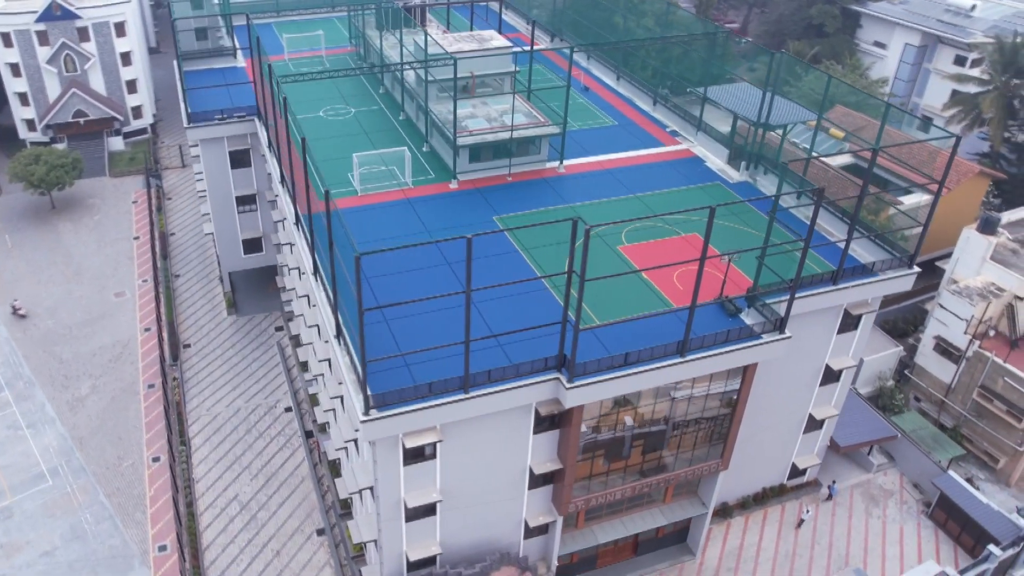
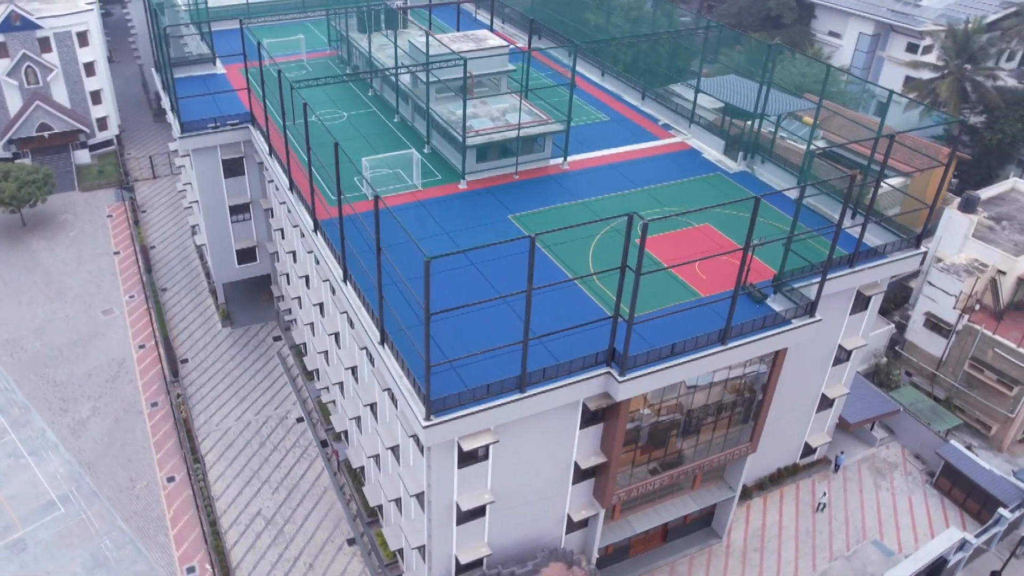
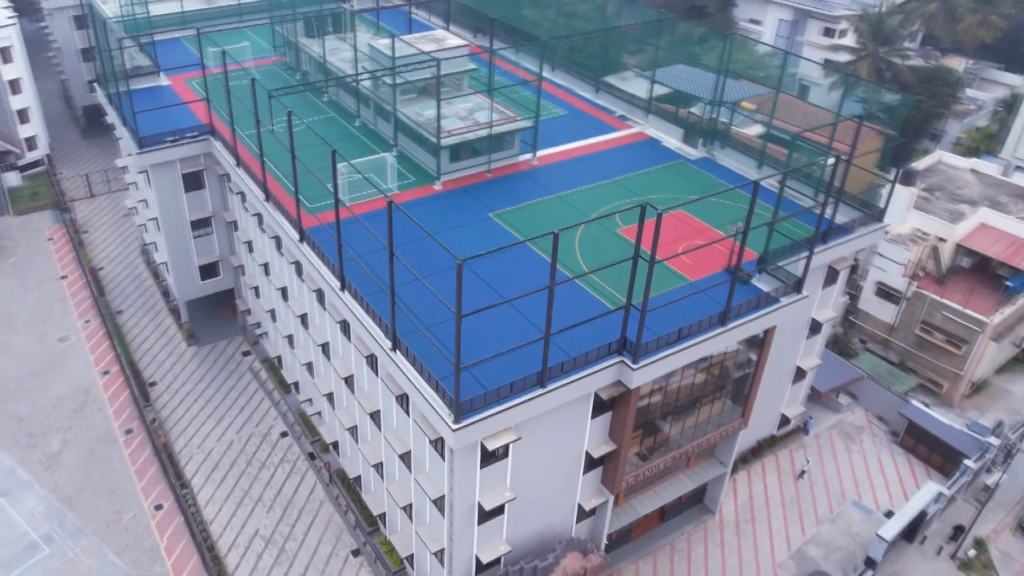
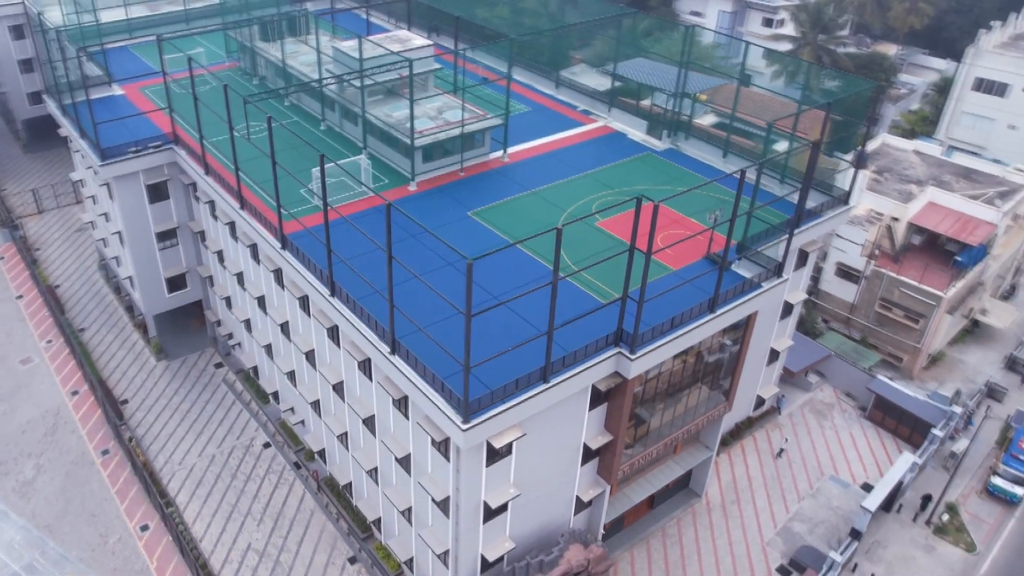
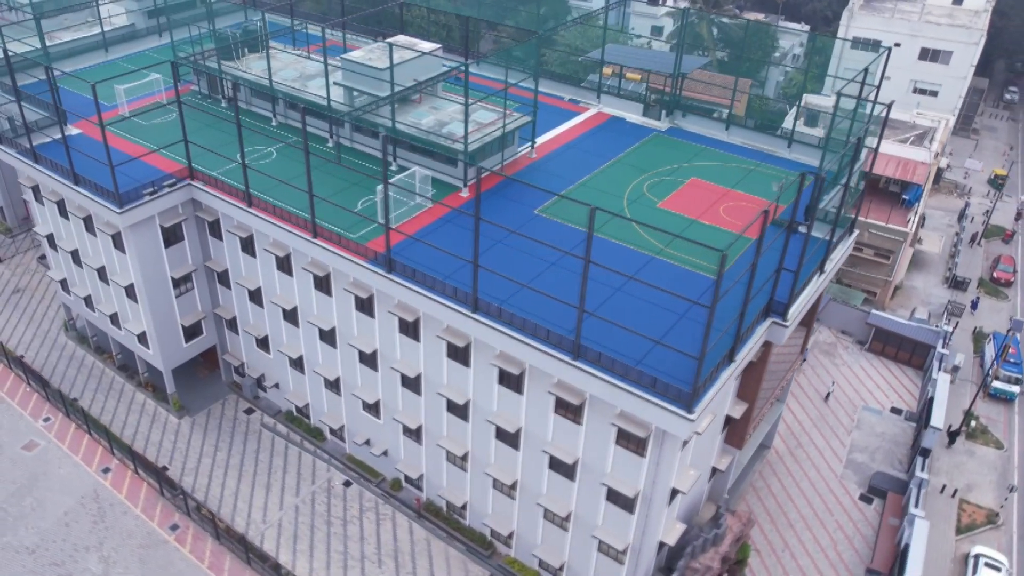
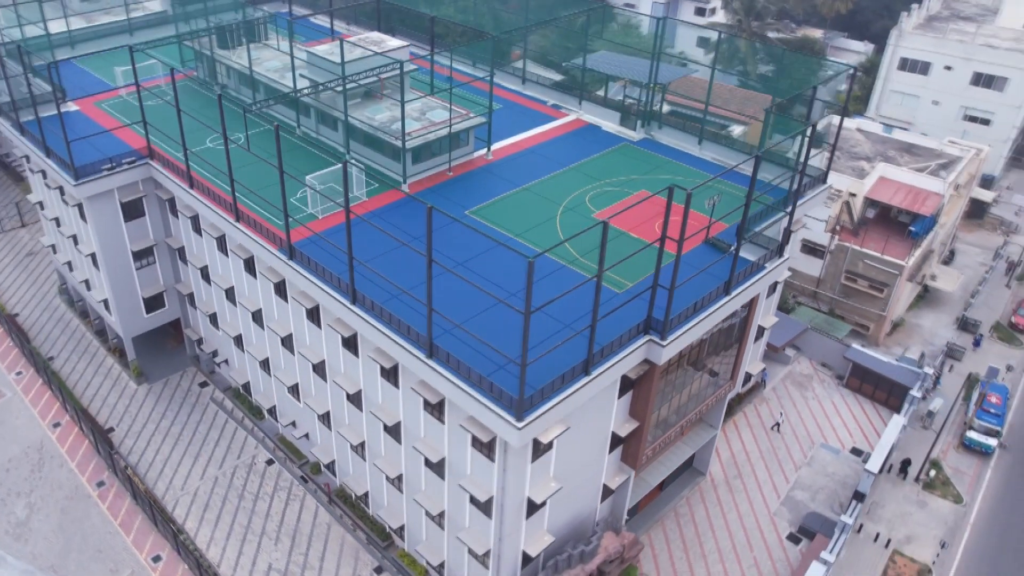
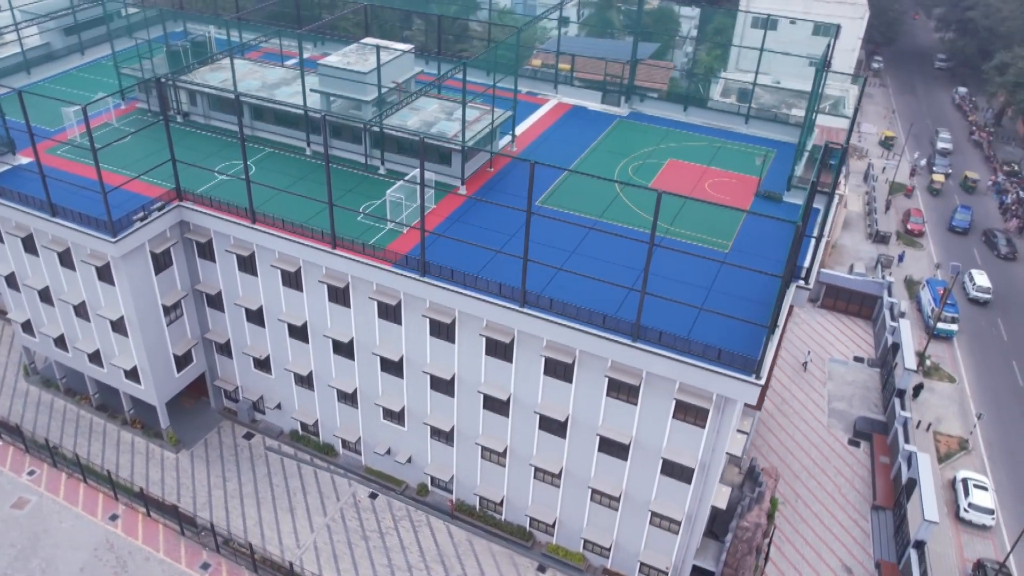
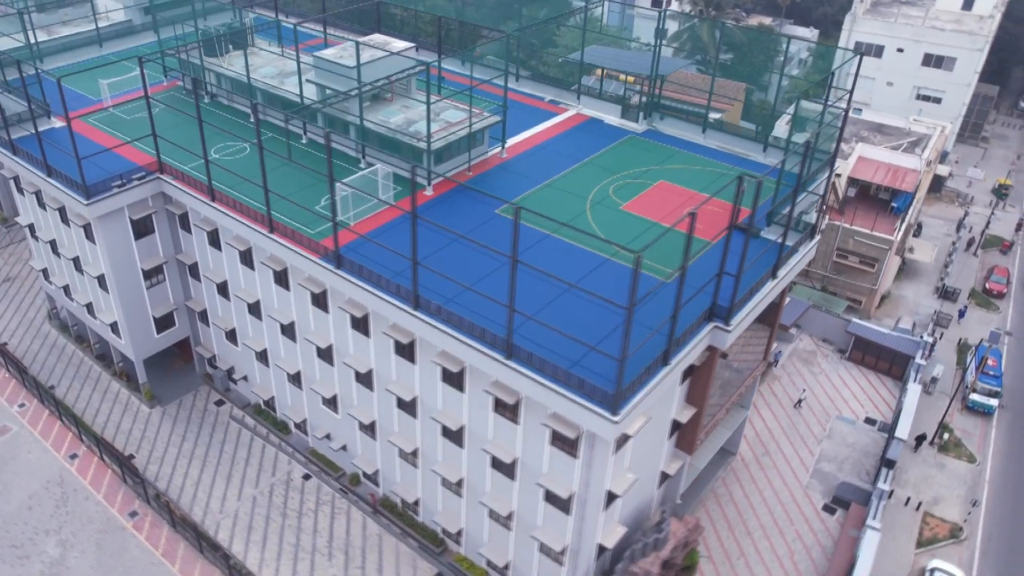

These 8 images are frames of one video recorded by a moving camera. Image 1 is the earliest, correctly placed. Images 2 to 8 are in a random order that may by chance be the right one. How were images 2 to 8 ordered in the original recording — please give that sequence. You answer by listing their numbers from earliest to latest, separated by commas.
2, 3, 4, 6, 8, 5, 7
